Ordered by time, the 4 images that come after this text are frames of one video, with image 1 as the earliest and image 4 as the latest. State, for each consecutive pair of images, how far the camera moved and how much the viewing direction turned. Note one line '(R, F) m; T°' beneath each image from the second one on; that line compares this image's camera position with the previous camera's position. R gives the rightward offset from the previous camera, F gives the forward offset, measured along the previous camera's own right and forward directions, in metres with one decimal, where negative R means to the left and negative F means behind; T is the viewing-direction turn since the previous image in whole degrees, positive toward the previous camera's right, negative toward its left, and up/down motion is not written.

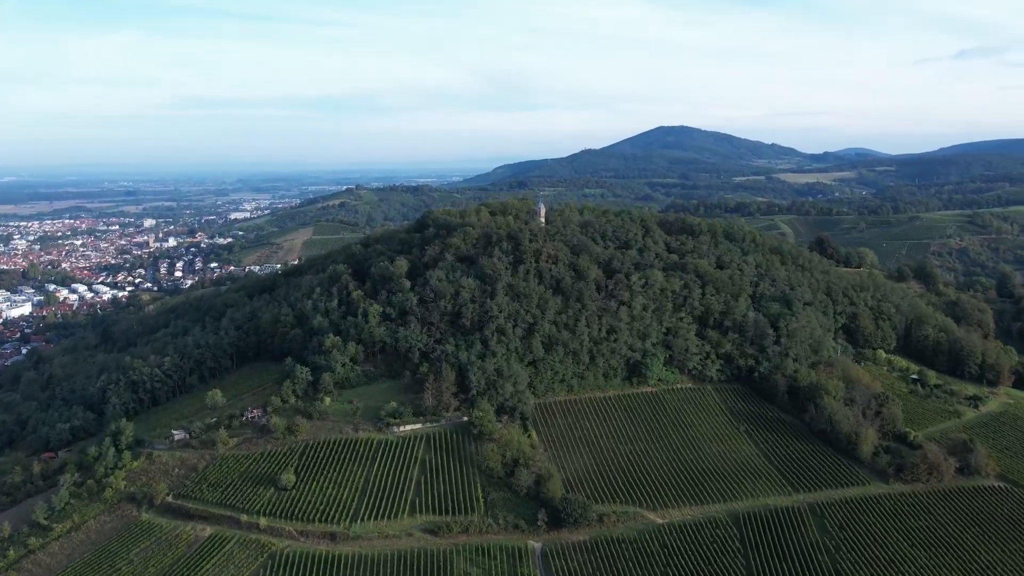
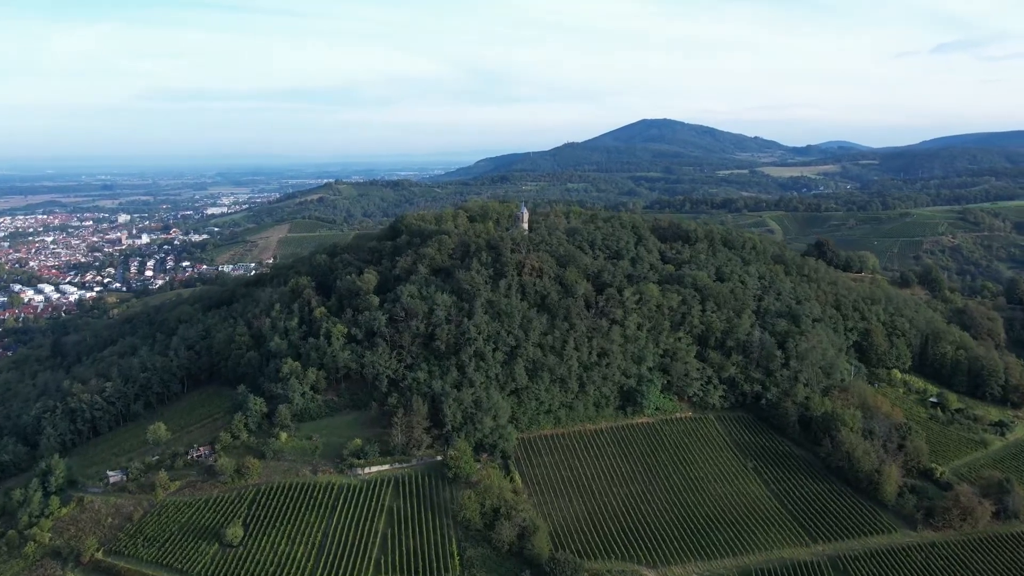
(+0.3, +3.6) m; +1°
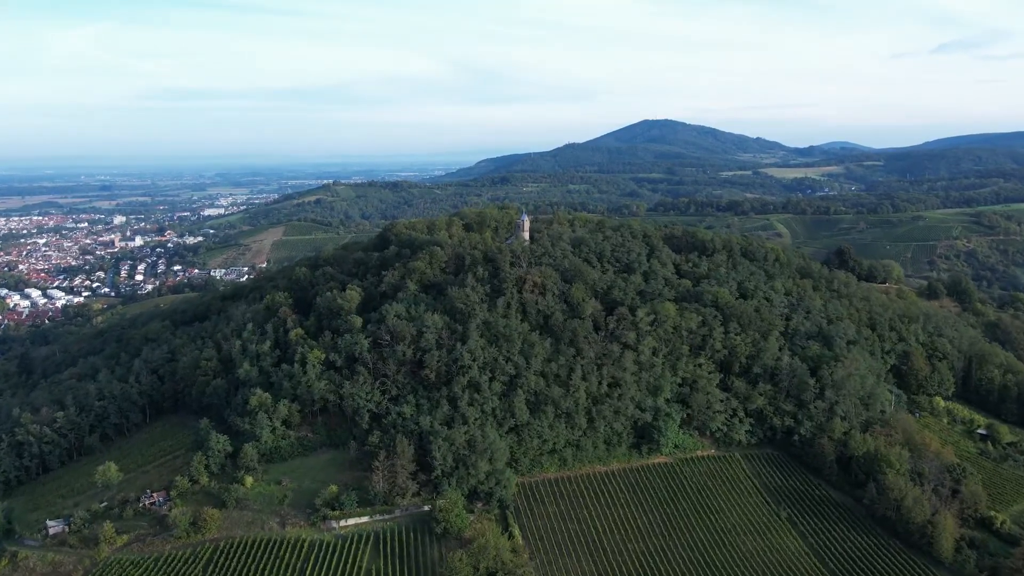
(+0.1, +3.6) m; 0°
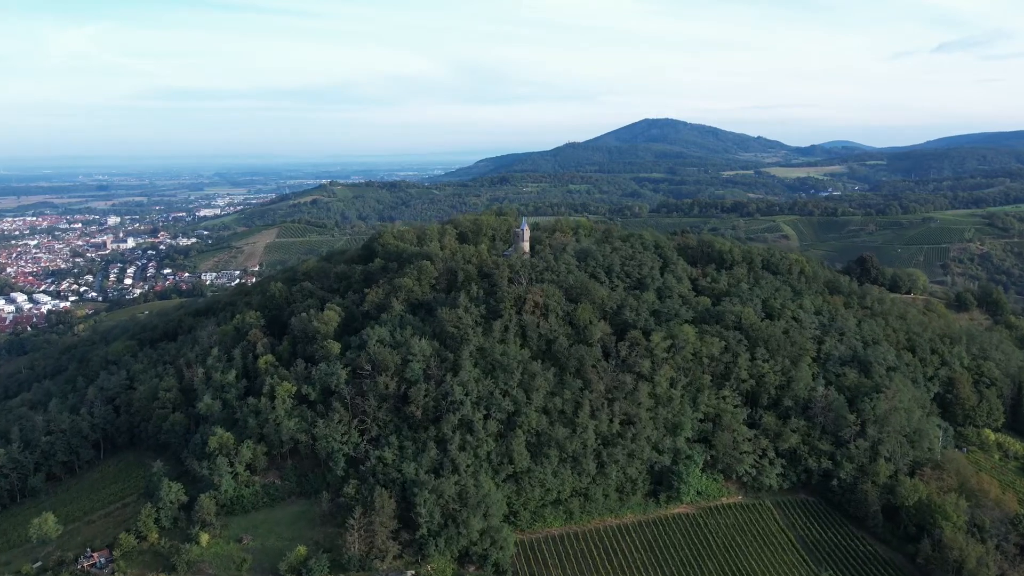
(+0.1, +3.4) m; 0°
